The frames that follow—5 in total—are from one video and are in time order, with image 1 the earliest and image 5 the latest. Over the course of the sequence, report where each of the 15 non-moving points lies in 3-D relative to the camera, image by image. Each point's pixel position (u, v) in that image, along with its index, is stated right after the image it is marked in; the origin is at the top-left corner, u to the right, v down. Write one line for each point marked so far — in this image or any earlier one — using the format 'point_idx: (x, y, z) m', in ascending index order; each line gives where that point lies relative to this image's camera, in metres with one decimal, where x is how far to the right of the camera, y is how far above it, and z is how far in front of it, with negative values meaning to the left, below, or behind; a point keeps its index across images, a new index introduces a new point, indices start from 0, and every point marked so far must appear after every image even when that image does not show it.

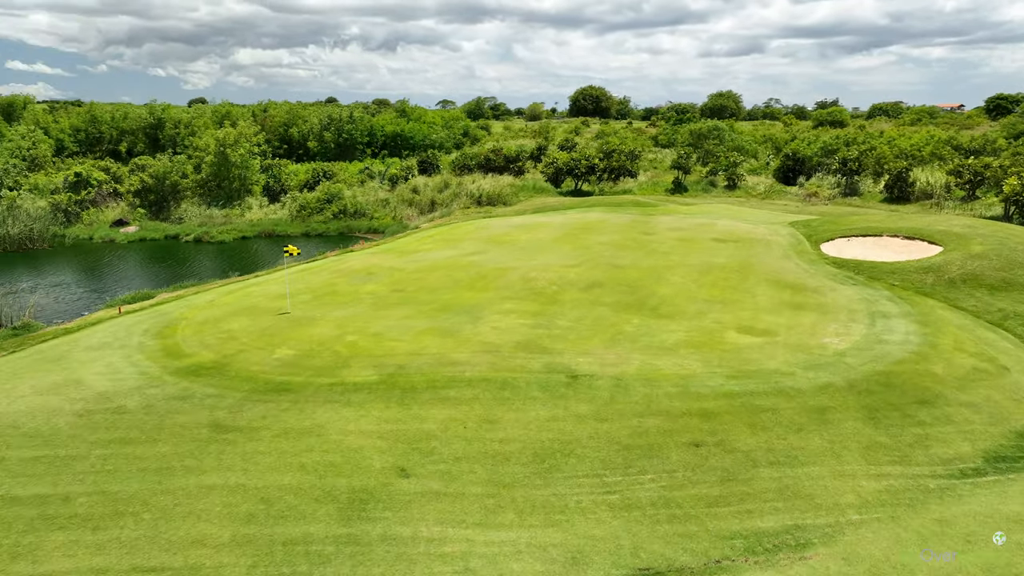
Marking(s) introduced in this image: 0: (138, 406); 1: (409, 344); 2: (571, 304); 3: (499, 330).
0: (-6.7, -2.1, +12.7) m
1: (-2.3, -1.3, +15.8) m
2: (+1.5, -0.5, +19.2) m
3: (-0.3, -1.0, +16.7) m
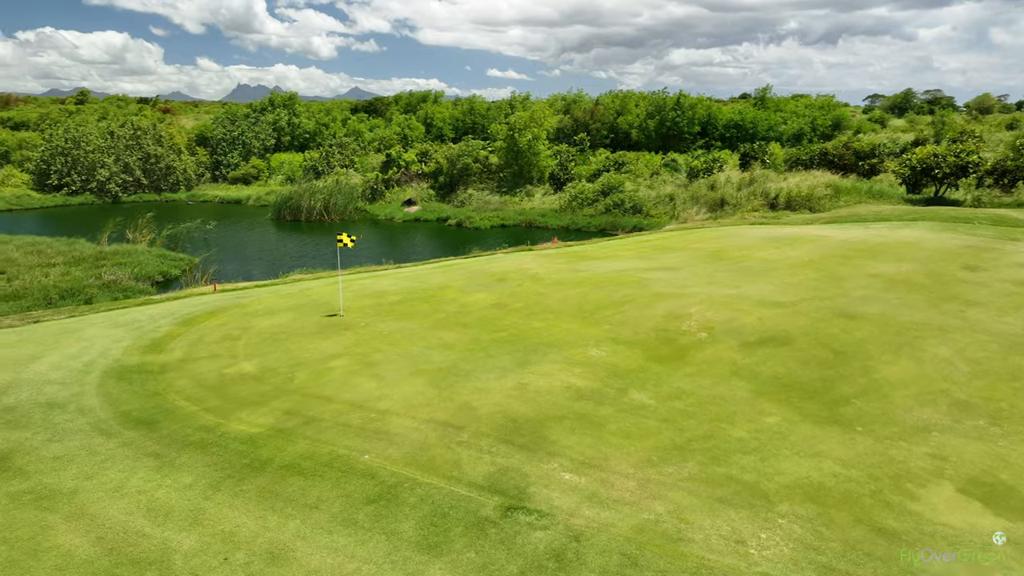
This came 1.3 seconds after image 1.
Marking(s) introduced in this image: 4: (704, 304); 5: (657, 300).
0: (-7.5, -1.7, +10.6) m
1: (-2.1, -1.6, +11.0) m
2: (+3.0, -1.3, +11.9) m
3: (+0.1, -1.6, +10.8) m
4: (+4.0, -0.3, +15.0) m
5: (+3.2, -0.3, +15.5) m
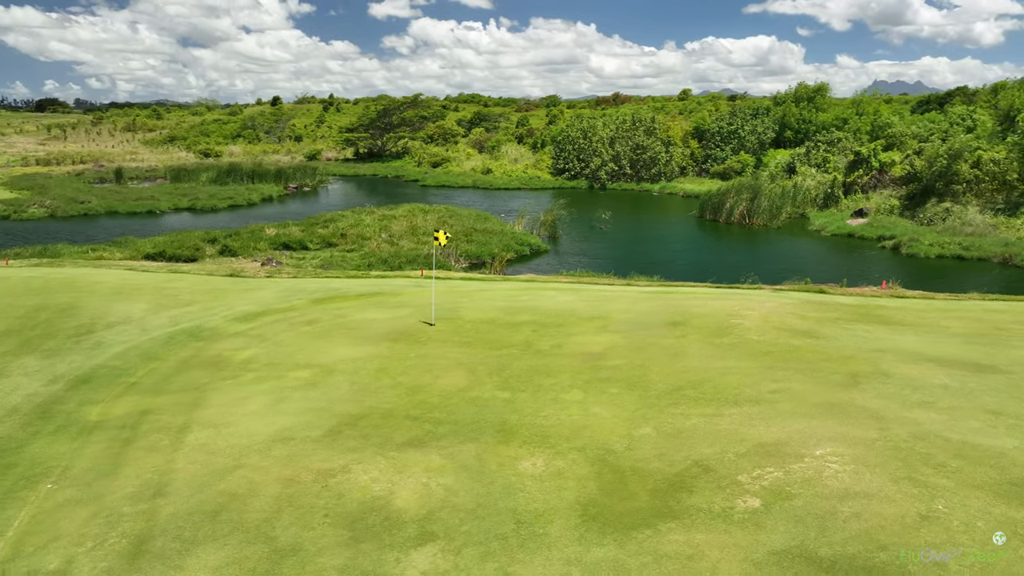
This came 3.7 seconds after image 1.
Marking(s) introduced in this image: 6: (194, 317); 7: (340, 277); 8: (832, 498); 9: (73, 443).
0: (-7.5, -0.8, +12.6) m
1: (-3.4, -1.6, +9.1) m
2: (+0.8, -2.3, +6.2) m
3: (-2.1, -2.0, +7.4) m
4: (+3.8, -1.7, +7.6) m
5: (+3.6, -1.5, +8.5) m
6: (-6.0, -0.6, +13.7) m
7: (-4.4, +0.3, +18.1) m
8: (+3.0, -2.0, +6.7) m
9: (-5.1, -1.8, +8.4) m
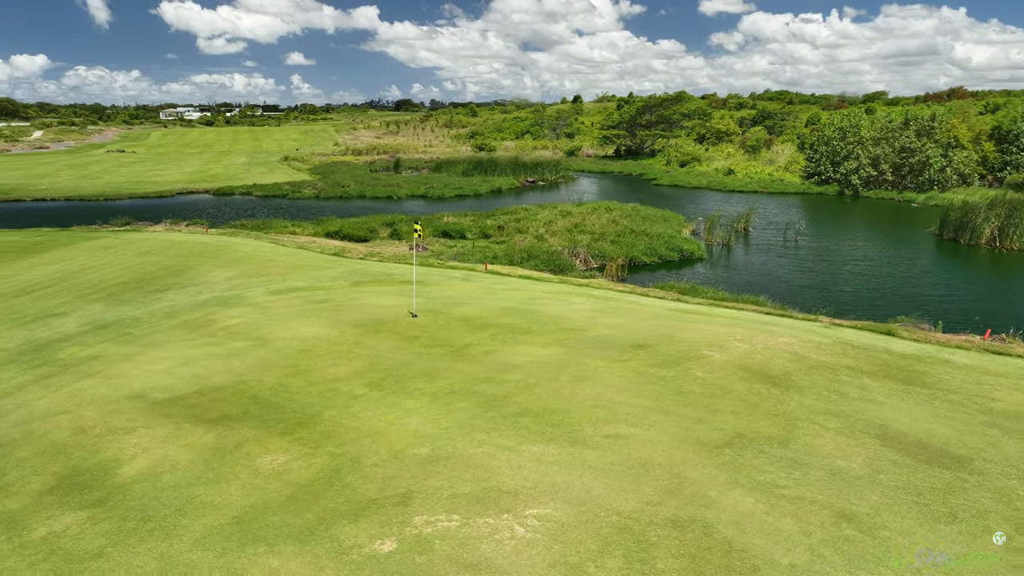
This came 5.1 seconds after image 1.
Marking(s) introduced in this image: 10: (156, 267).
0: (-7.5, -0.1, +15.1) m
1: (-5.3, -1.2, +10.3) m
2: (-2.6, -2.2, +5.9) m
3: (-4.7, -1.7, +8.2) m
4: (+0.8, -2.0, +6.0) m
5: (+0.9, -1.8, +7.0) m
6: (-5.7, 0.0, +15.5) m
7: (-2.4, +0.6, +18.9) m
8: (-0.3, -2.1, +5.5) m
9: (-7.1, -1.2, +10.3) m
10: (-8.9, +0.5, +17.8) m
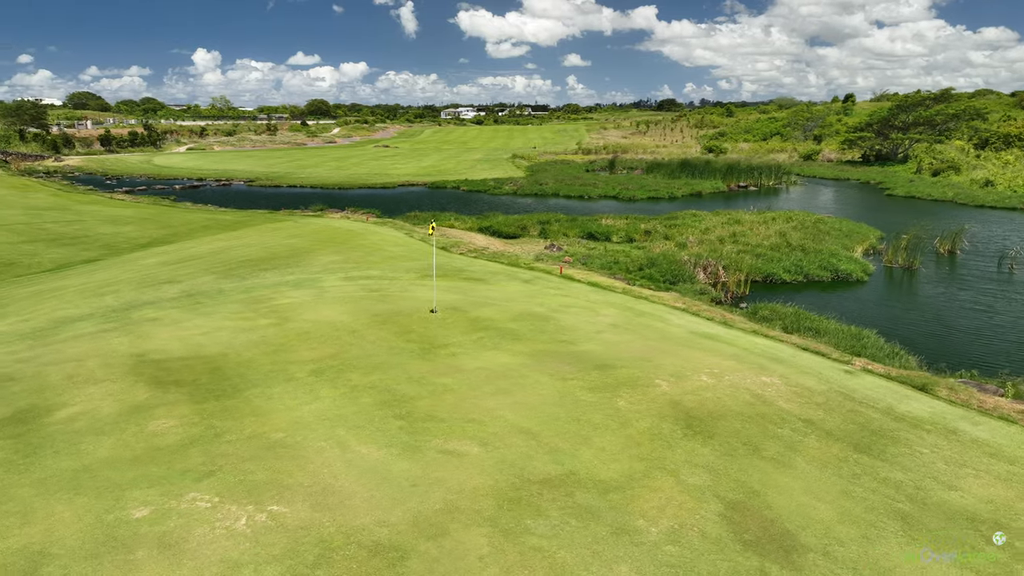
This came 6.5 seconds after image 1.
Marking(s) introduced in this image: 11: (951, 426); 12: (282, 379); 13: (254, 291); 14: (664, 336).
0: (-6.1, +0.4, +17.2) m
1: (-5.7, -0.8, +12.0) m
2: (-4.8, -2.0, +7.0) m
3: (-6.0, -1.3, +9.8) m
4: (-1.6, -2.0, +5.9) m
5: (-1.1, -1.8, +6.8) m
6: (-4.3, +0.4, +17.0) m
7: (+0.1, +0.6, +19.1) m
8: (-2.8, -2.1, +5.8) m
9: (-7.4, -0.7, +12.6) m
10: (-6.4, +1.1, +20.3) m
11: (+5.2, -1.6, +8.1) m
12: (-3.1, -1.3, +9.8) m
13: (-5.6, -0.1, +15.3) m
14: (+2.6, -0.8, +11.6) m
